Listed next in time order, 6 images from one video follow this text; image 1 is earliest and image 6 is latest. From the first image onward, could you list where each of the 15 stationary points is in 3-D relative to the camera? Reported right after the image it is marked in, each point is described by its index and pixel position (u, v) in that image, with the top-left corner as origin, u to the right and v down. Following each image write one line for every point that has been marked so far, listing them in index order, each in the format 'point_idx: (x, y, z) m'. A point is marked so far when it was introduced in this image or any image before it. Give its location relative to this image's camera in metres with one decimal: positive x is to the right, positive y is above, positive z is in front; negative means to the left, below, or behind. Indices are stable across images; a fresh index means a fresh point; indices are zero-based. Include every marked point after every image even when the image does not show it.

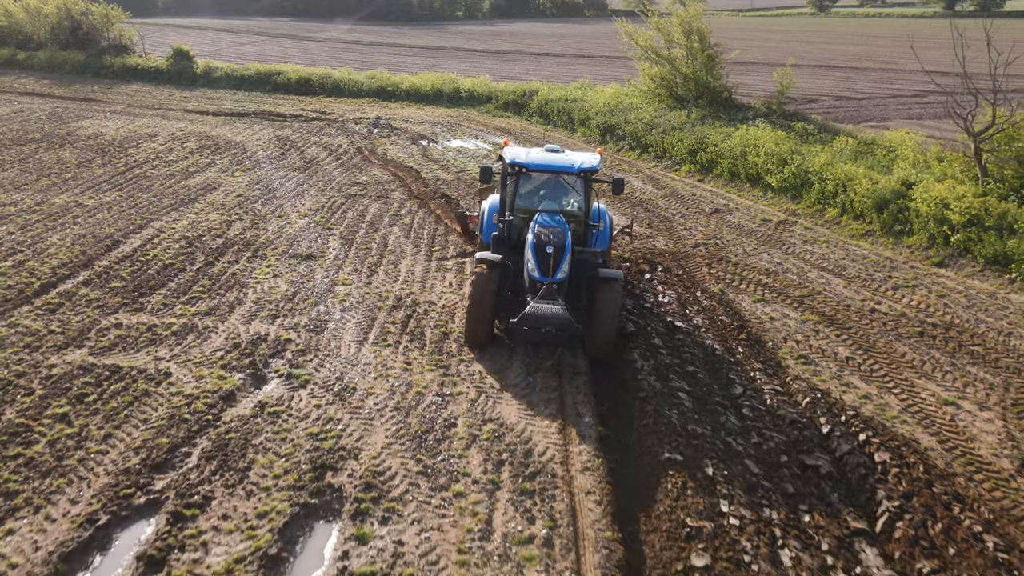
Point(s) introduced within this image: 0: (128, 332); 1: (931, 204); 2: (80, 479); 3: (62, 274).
0: (-2.6, -0.3, +6.7) m
1: (+3.8, +0.8, +8.9) m
2: (-2.1, -0.9, +4.7) m
3: (-3.7, +0.1, +8.0) m
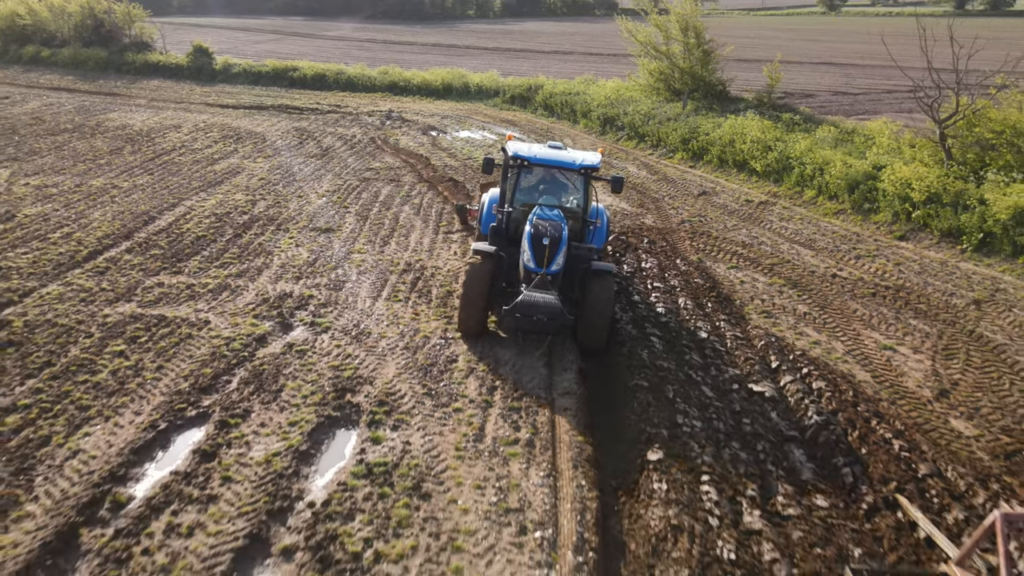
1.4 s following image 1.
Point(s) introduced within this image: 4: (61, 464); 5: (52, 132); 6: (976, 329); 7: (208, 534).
0: (-2.7, 0.0, +7.5) m
1: (+3.8, +1.0, +9.7) m
2: (-2.1, -0.6, +5.5) m
3: (-3.7, +0.4, +8.9) m
4: (-2.2, -0.8, +4.8) m
5: (-7.6, +2.6, +16.1) m
6: (+3.2, -0.3, +6.8) m
7: (-1.3, -1.0, +4.1) m
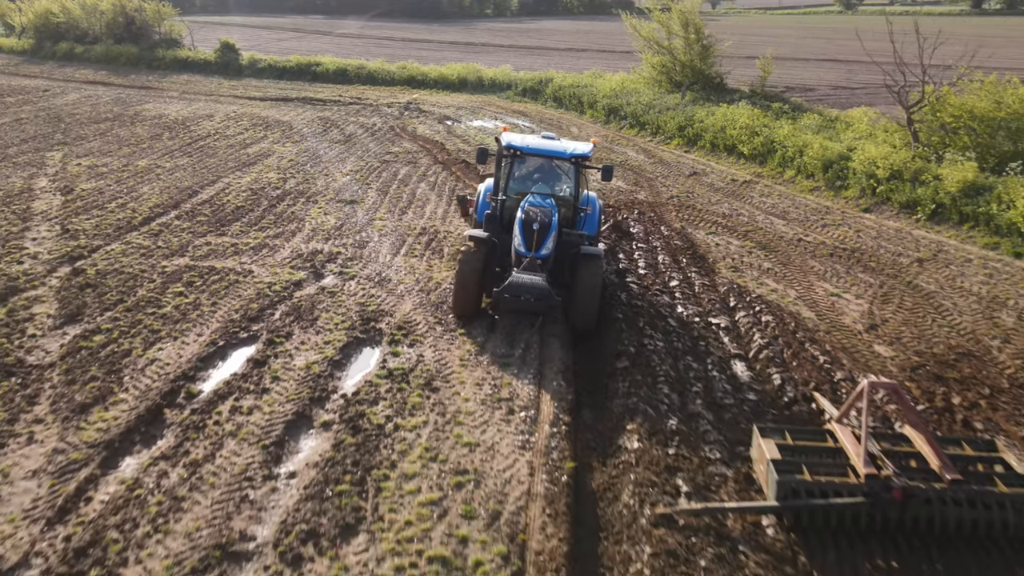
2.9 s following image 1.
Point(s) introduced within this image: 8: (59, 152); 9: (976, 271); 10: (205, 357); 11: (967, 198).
0: (-2.6, +0.4, +8.7) m
1: (+3.9, +1.4, +10.7) m
2: (-2.1, -0.2, +6.7) m
3: (-3.7, +0.8, +10.0) m
4: (-2.2, -0.5, +5.9) m
5: (-7.4, +3.0, +17.3) m
6: (+3.2, +0.1, +7.9) m
7: (-1.3, -0.7, +5.3) m
8: (-6.5, +1.9, +13.9) m
9: (+3.8, +0.1, +8.0) m
10: (-1.9, -0.4, +6.1) m
11: (+4.4, +0.9, +9.4) m
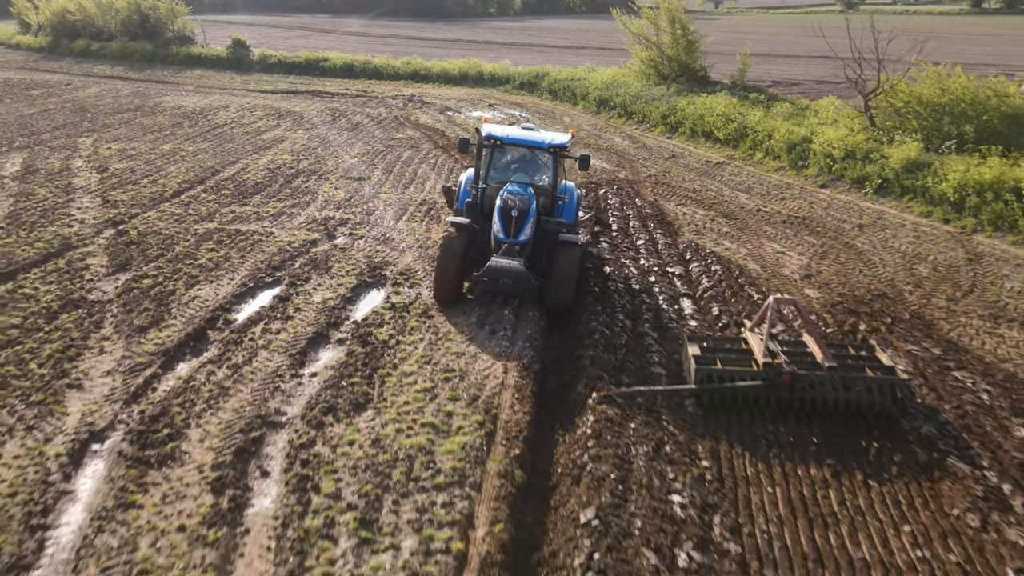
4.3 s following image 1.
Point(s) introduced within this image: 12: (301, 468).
0: (-2.7, +0.7, +9.8) m
1: (+3.8, +1.7, +11.8) m
2: (-2.3, +0.1, +7.8) m
3: (-3.8, +1.2, +11.2) m
4: (-2.4, -0.1, +7.1) m
5: (-7.5, +3.4, +18.5) m
6: (+3.1, +0.4, +9.0) m
7: (-1.5, -0.3, +6.4) m
8: (-6.5, +2.3, +15.0) m
9: (+3.7, +0.5, +9.2) m
10: (-2.0, -0.1, +7.2) m
11: (+4.3, +1.2, +10.5) m
12: (-1.0, -0.8, +4.6) m
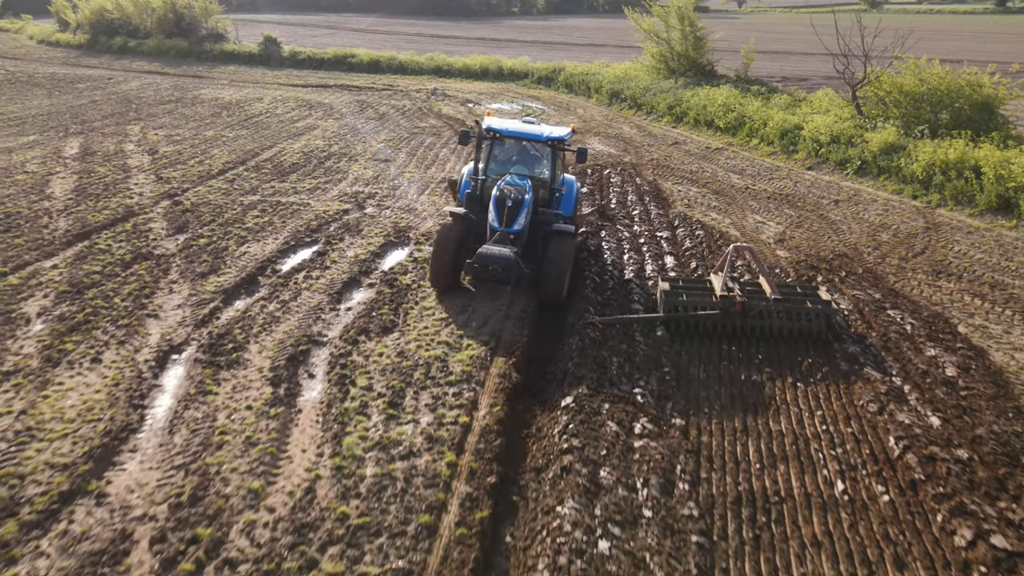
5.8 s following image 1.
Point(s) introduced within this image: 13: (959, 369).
0: (-2.6, +1.1, +11.0) m
1: (+4.0, +2.1, +12.9) m
2: (-2.2, +0.5, +9.0) m
3: (-3.6, +1.6, +12.4) m
4: (-2.3, +0.3, +8.2) m
5: (-7.2, +3.8, +19.8) m
6: (+3.2, +0.8, +10.0) m
7: (-1.4, +0.1, +7.5) m
8: (-6.3, +2.7, +16.3) m
9: (+3.8, +0.8, +10.2) m
10: (-2.0, +0.3, +8.4) m
11: (+4.4, +1.6, +11.5) m
12: (-1.0, -0.5, +5.7) m
13: (+2.6, -0.5, +5.7) m
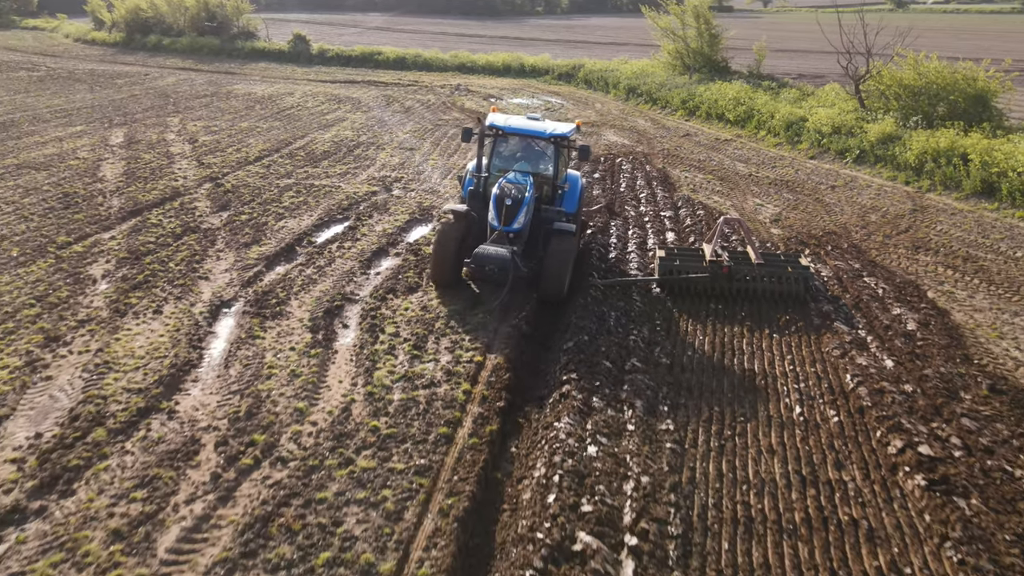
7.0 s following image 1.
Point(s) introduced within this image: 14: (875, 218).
0: (-2.4, +1.4, +11.8) m
1: (+4.2, +2.3, +13.5) m
2: (-2.0, +0.8, +9.8) m
3: (-3.4, +1.8, +13.2) m
4: (-2.2, +0.5, +9.0) m
5: (-6.7, +4.1, +20.7) m
6: (+3.4, +1.0, +10.7) m
7: (-1.3, +0.3, +8.3) m
8: (-5.9, +3.0, +17.2) m
9: (+4.0, +1.1, +10.8) m
10: (-1.8, +0.6, +9.2) m
11: (+4.6, +1.8, +12.2) m
12: (-0.9, -0.2, +6.5) m
13: (+2.7, -0.2, +6.4) m
14: (+3.6, +0.7, +9.7) m
